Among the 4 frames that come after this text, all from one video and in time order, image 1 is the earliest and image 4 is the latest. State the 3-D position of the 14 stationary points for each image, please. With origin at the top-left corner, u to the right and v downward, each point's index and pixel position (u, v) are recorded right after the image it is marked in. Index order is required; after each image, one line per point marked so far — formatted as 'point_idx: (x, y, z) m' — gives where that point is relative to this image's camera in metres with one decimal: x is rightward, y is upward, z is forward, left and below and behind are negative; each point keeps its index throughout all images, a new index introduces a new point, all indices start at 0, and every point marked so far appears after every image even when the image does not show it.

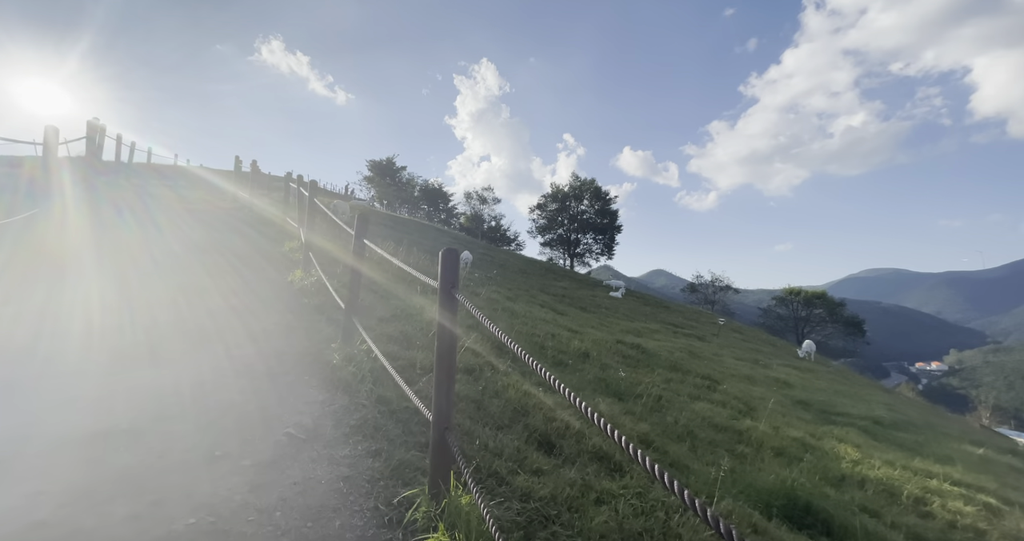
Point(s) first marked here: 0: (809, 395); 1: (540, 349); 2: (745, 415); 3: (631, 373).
0: (+10.9, -4.3, +15.3) m
1: (+0.8, -1.9, +9.9) m
2: (+5.1, -3.0, +9.3) m
3: (+2.9, -2.5, +10.0) m
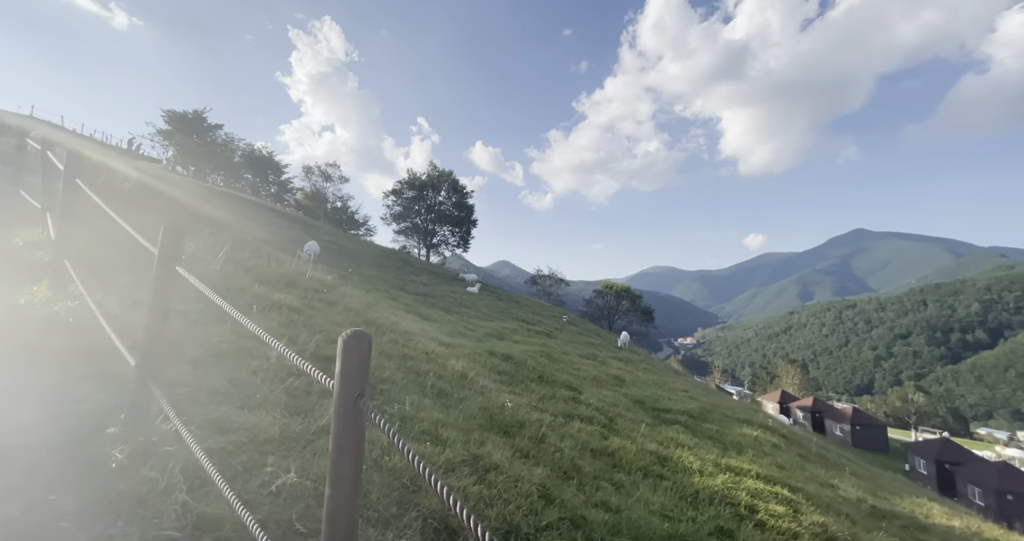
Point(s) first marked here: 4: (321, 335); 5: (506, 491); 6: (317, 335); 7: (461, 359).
0: (+5.5, -4.9, +17.3) m
1: (-1.9, -2.3, +8.6) m
2: (+2.3, -3.6, +9.7) m
3: (0.0, -2.9, +9.5) m
4: (-4.0, -1.4, +8.9) m
5: (-0.1, -3.0, +5.7) m
6: (-4.0, -1.4, +8.9) m
7: (-1.2, -2.4, +10.9) m
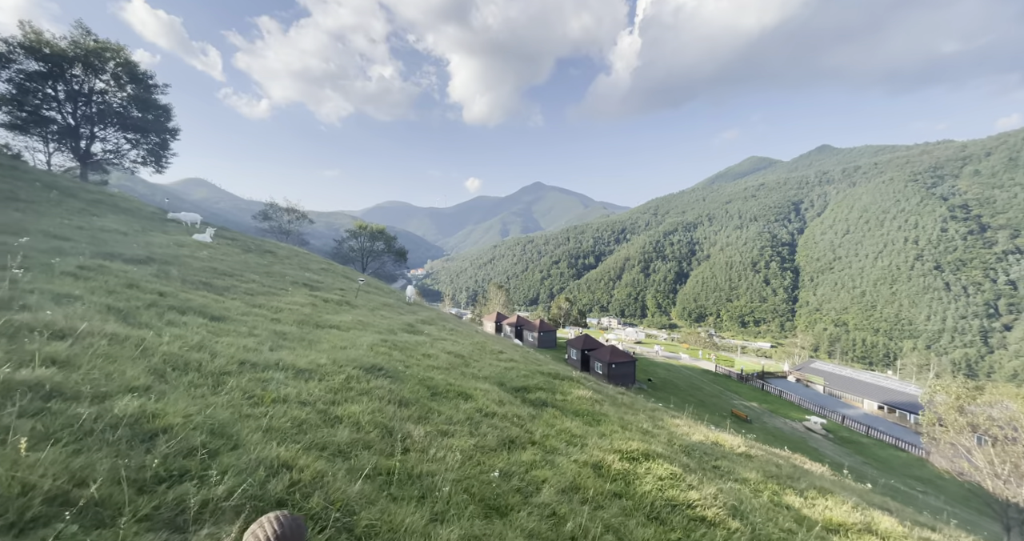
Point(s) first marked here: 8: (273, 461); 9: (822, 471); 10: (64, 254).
0: (-1.4, -3.8, +17.6) m
1: (-2.1, -2.8, +5.9) m
2: (+0.5, -3.8, +9.4) m
3: (-1.2, -3.2, +7.8) m
4: (-4.0, -1.9, +4.8) m
5: (+1.0, -3.9, +4.7) m
6: (-3.9, -1.9, +4.8) m
7: (-2.9, -2.6, +8.2) m
8: (-2.9, -2.3, +5.1) m
9: (+10.2, -6.6, +13.9) m
10: (-13.8, +0.6, +13.0) m
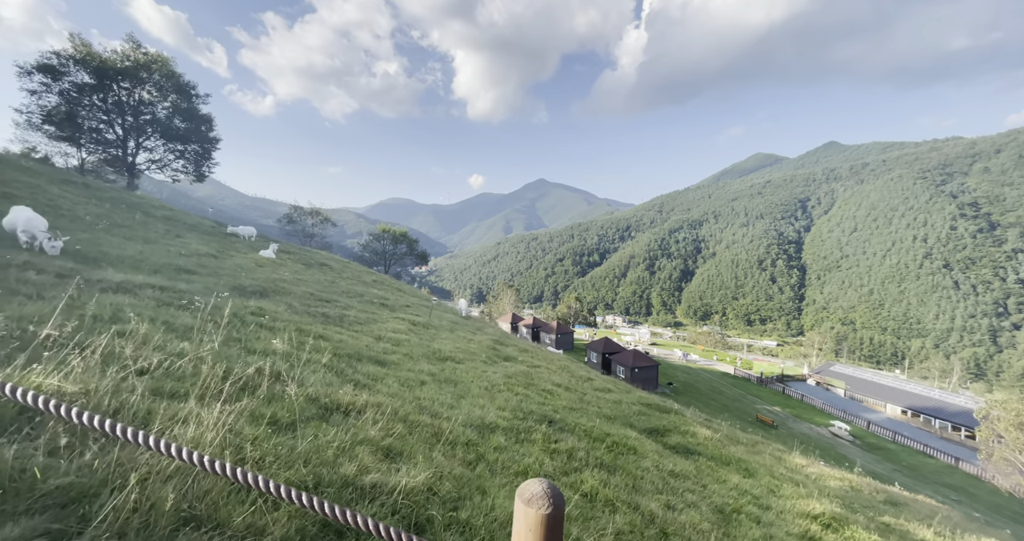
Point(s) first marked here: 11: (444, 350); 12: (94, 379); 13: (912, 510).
0: (+3.2, -5.2, +17.8) m
1: (+2.4, -4.3, +6.1) m
2: (+5.1, -5.3, +9.6) m
3: (+3.4, -4.7, +8.0) m
4: (+0.6, -3.4, +5.0) m
5: (+5.5, -5.4, +4.9) m
6: (+0.6, -3.5, +5.0) m
7: (+1.6, -4.1, +8.4) m
8: (+1.6, -3.8, +5.3) m
9: (+14.8, -8.1, +14.0) m
10: (-9.2, -0.9, +13.3) m
11: (-2.7, -3.4, +17.8) m
12: (-4.6, -1.5, +5.1) m
13: (+12.3, -7.4, +13.1) m
